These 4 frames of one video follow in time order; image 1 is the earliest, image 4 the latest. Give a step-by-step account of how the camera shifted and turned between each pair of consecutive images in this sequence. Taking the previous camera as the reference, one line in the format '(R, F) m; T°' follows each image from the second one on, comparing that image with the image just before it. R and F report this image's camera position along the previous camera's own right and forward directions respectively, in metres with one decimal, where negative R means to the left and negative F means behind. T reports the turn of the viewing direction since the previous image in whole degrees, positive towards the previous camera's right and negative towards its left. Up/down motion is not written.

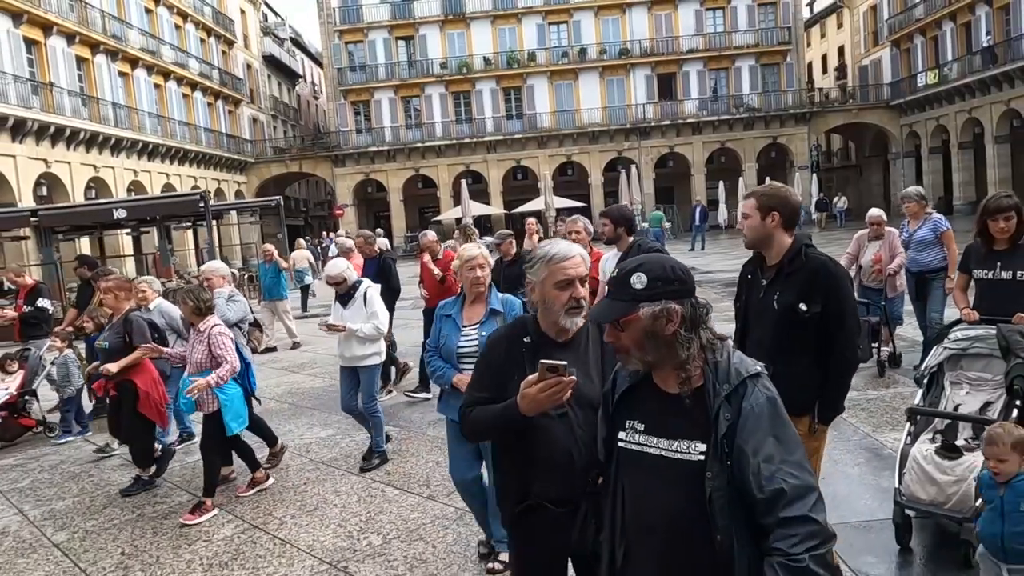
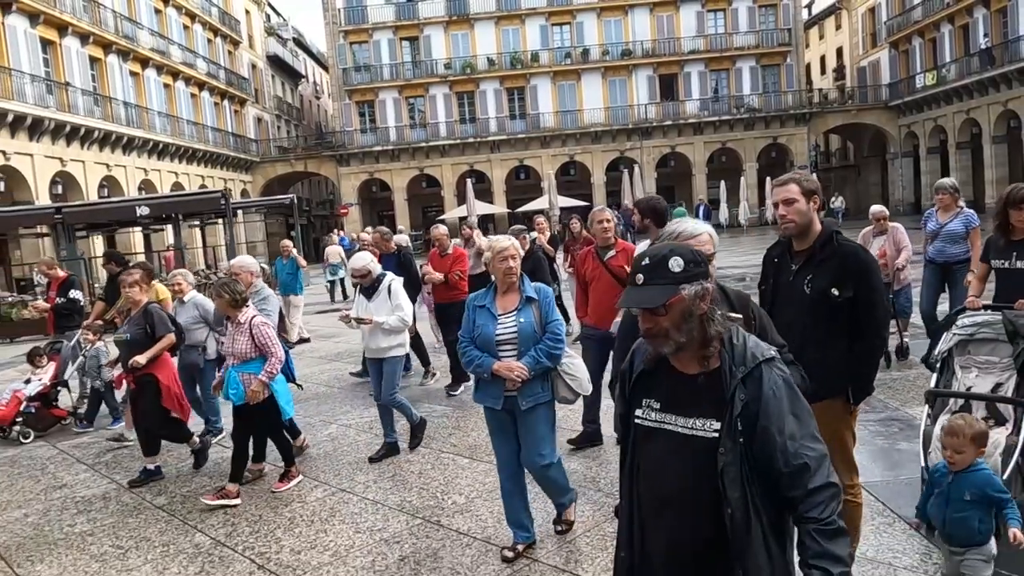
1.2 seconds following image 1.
(-0.4, -0.4) m; 0°
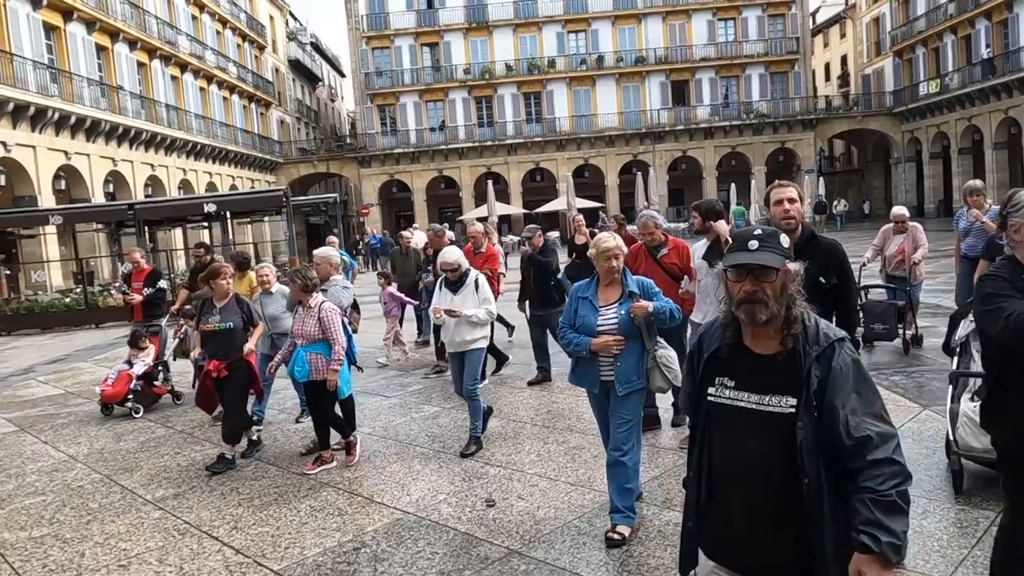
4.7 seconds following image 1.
(-1.1, -1.3) m; 0°
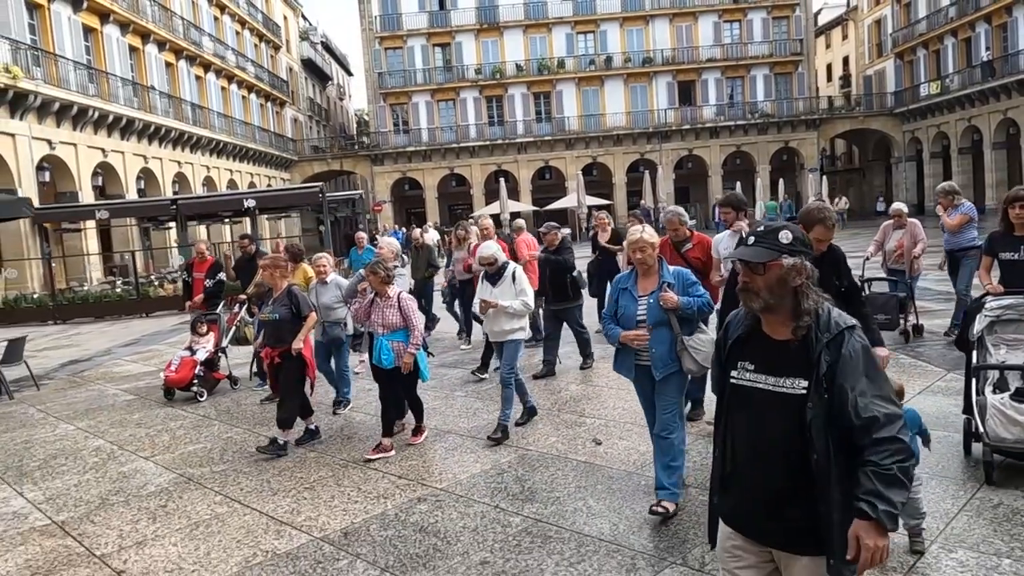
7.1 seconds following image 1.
(-0.7, -0.9) m; 0°
